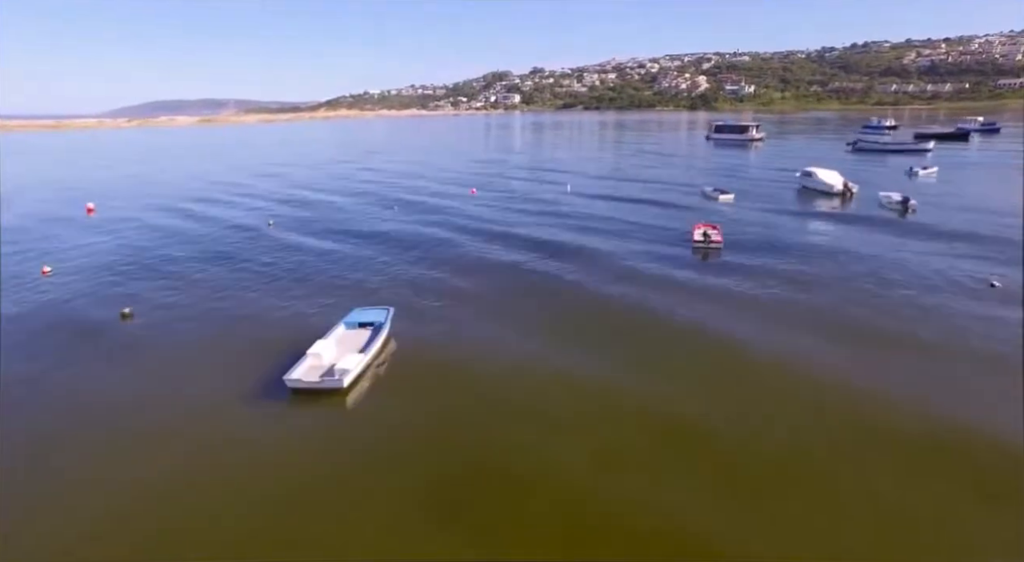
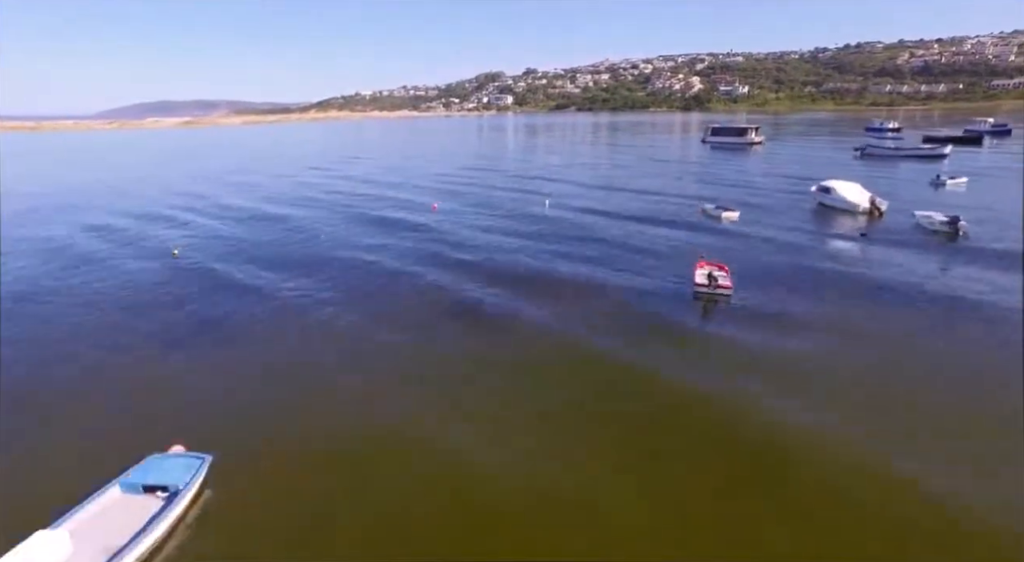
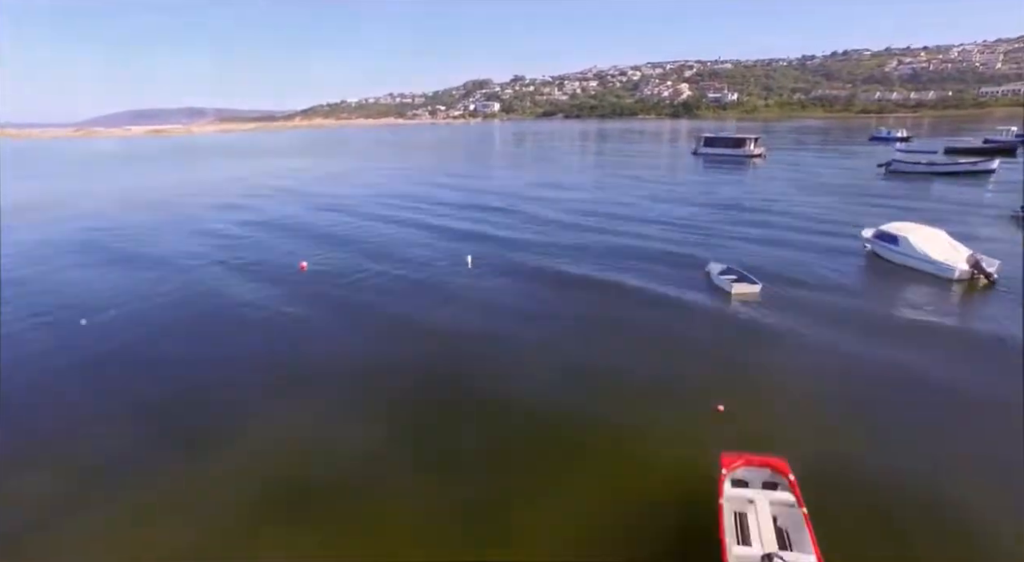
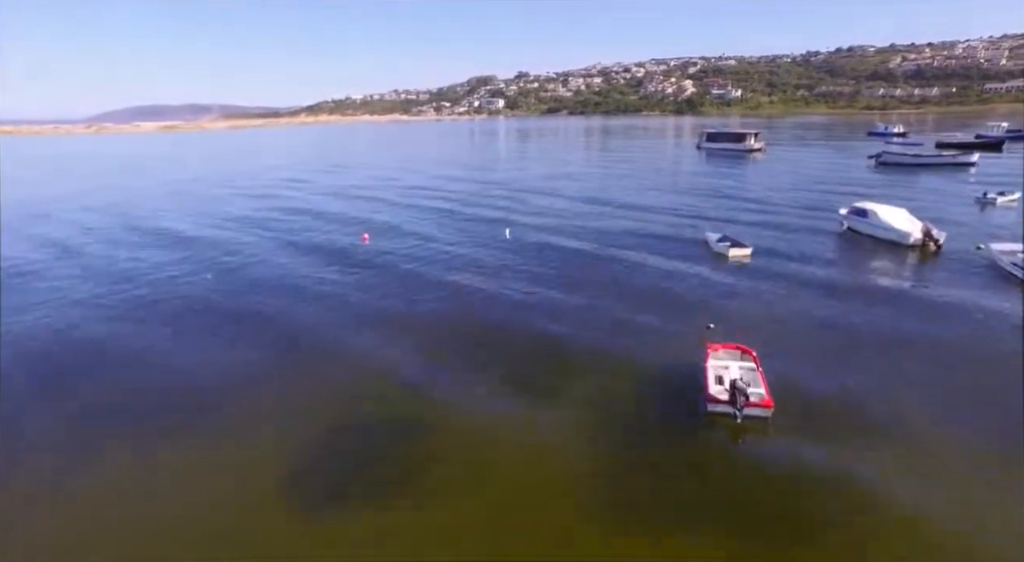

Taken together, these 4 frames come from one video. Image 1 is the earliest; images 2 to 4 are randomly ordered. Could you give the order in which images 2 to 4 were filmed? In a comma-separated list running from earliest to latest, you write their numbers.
2, 4, 3
